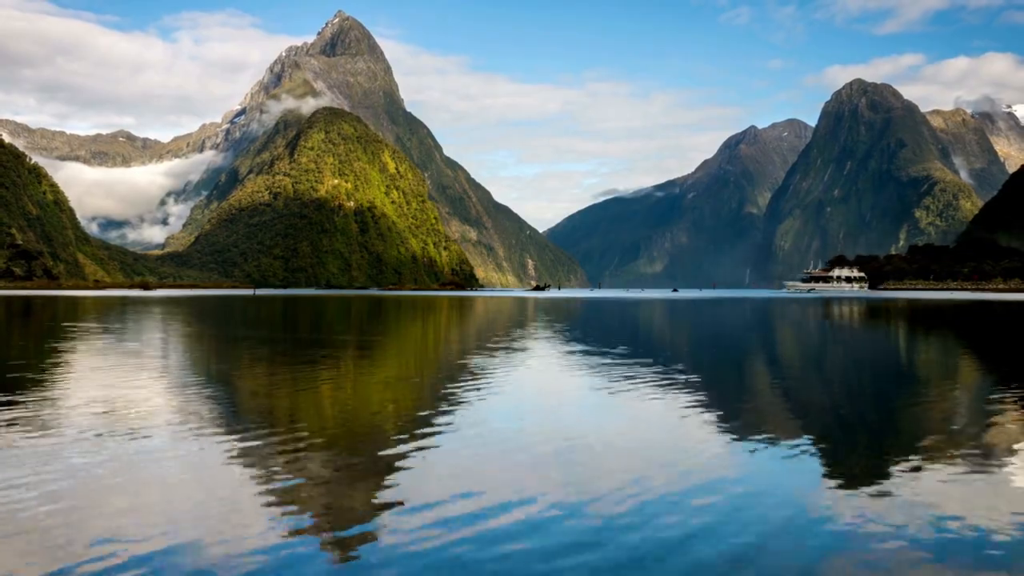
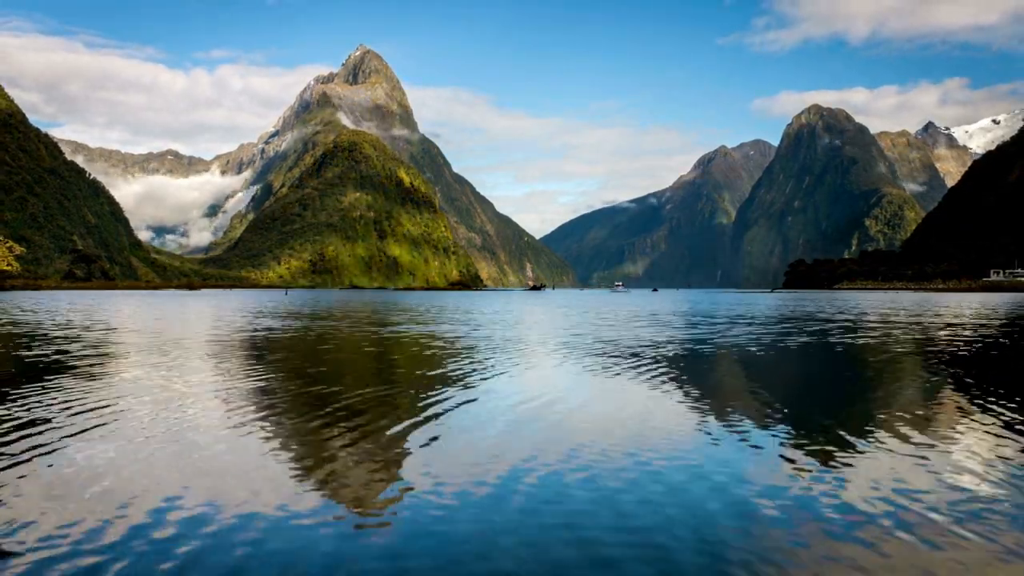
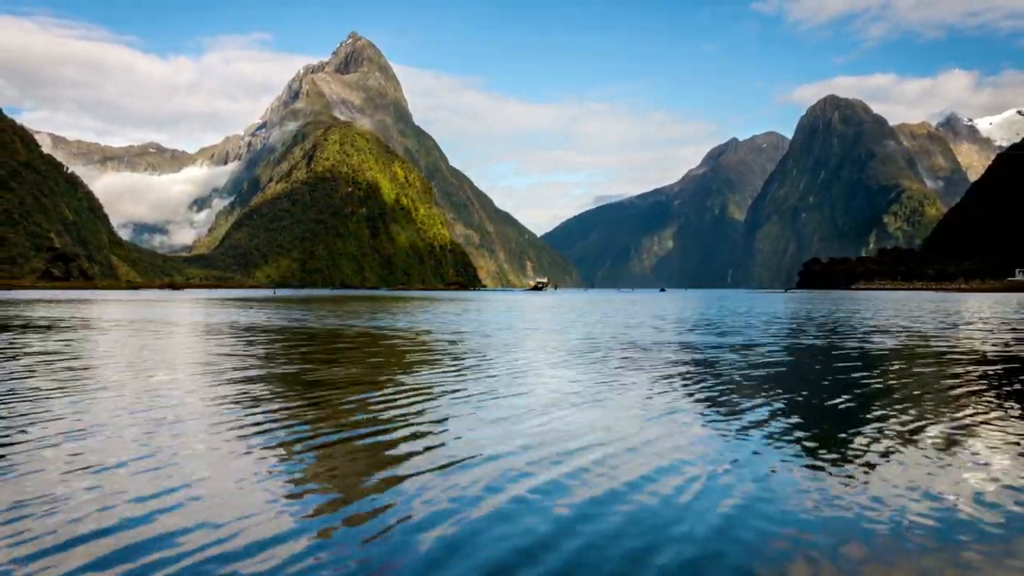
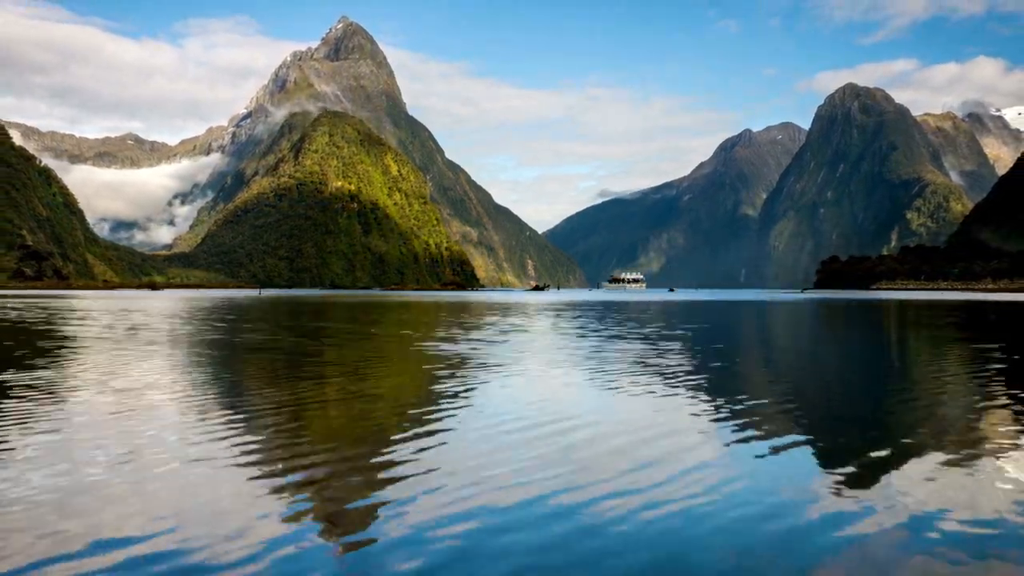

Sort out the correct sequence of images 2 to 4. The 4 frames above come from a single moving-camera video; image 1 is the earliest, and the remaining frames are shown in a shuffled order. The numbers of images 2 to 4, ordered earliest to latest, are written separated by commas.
4, 3, 2
